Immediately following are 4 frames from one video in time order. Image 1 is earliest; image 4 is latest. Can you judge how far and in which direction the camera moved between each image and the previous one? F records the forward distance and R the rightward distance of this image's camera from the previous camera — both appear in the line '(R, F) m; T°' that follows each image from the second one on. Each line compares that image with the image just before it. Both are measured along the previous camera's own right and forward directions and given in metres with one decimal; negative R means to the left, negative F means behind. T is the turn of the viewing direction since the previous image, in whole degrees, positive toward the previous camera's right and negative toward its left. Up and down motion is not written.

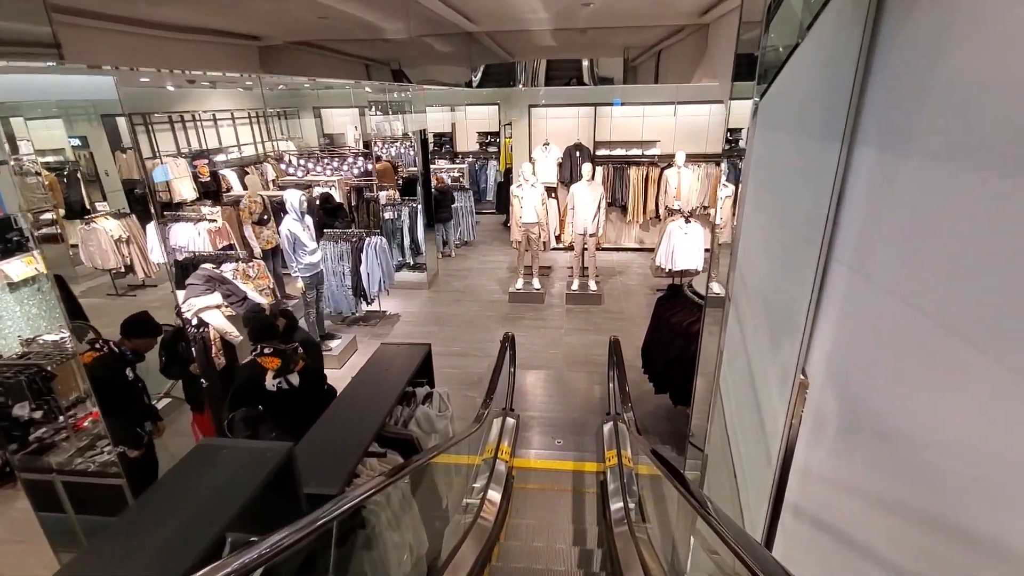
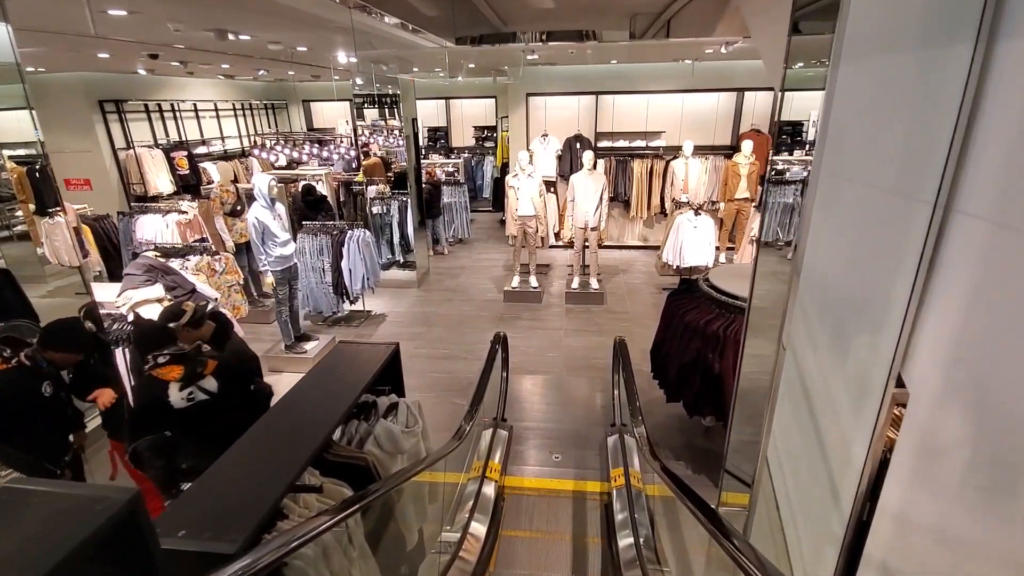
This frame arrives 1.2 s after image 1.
(+0.1, +0.5) m; 0°
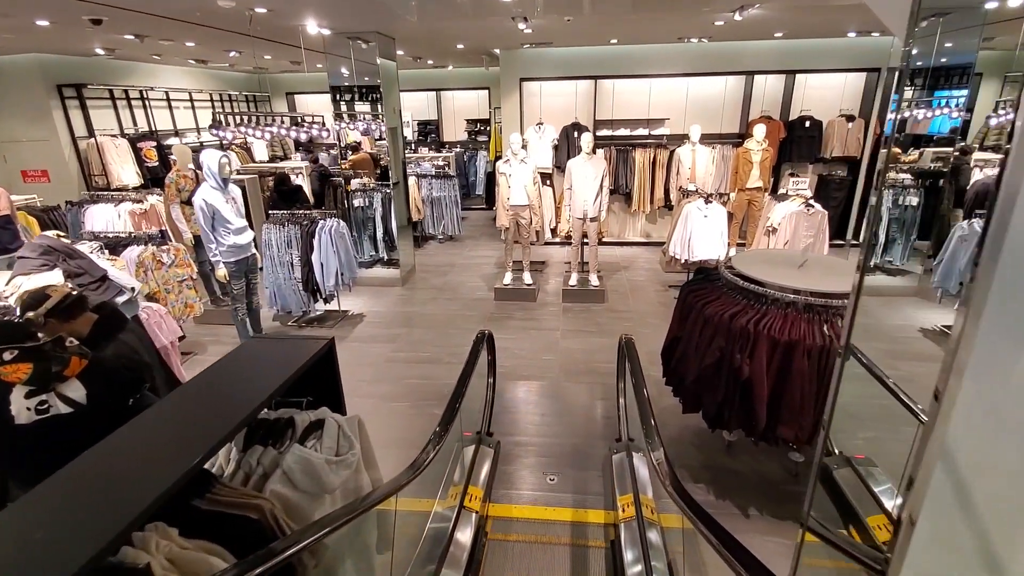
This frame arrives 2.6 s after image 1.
(+0.1, +0.6) m; 0°
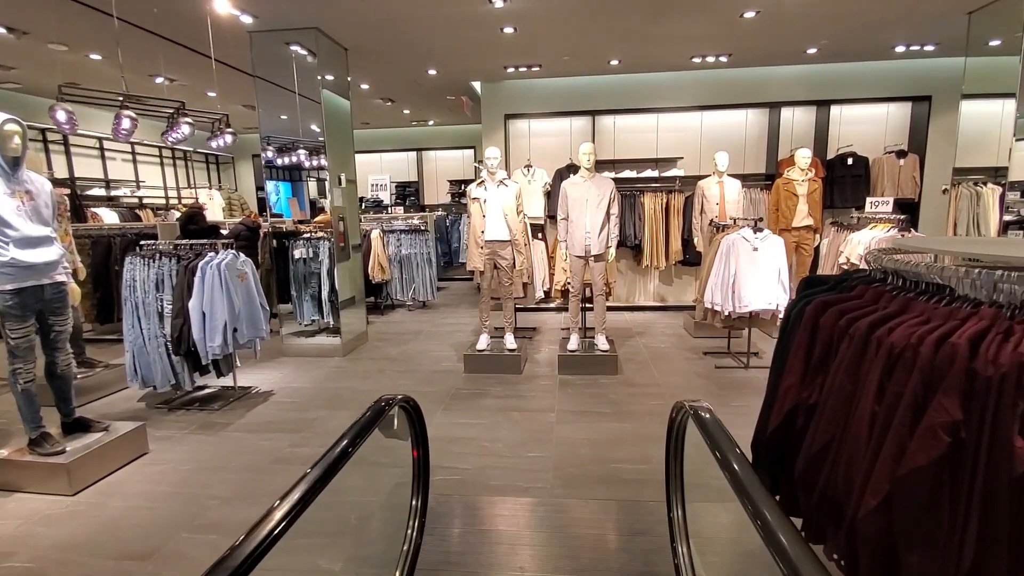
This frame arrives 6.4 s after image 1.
(+0.2, +1.6) m; 0°
